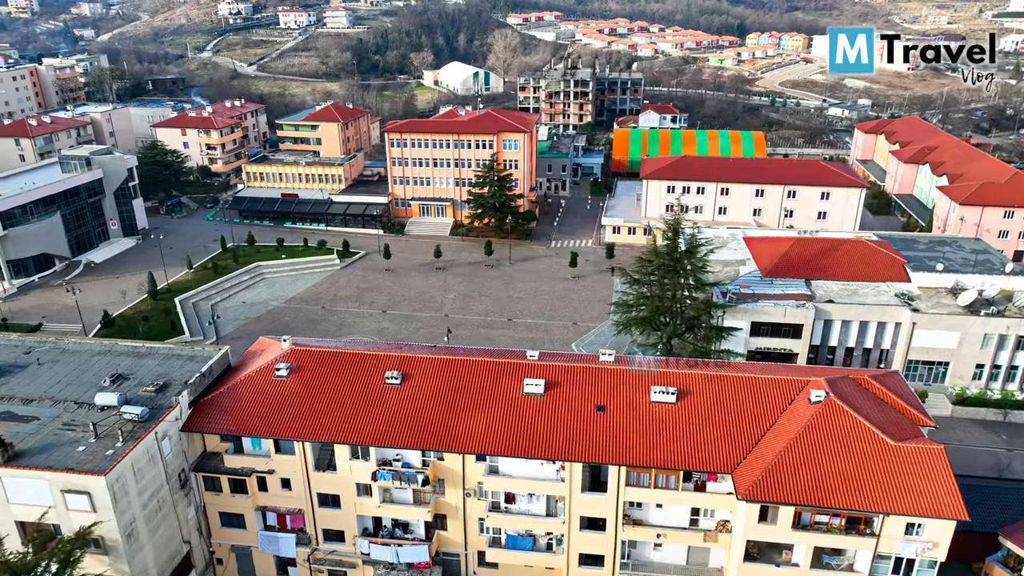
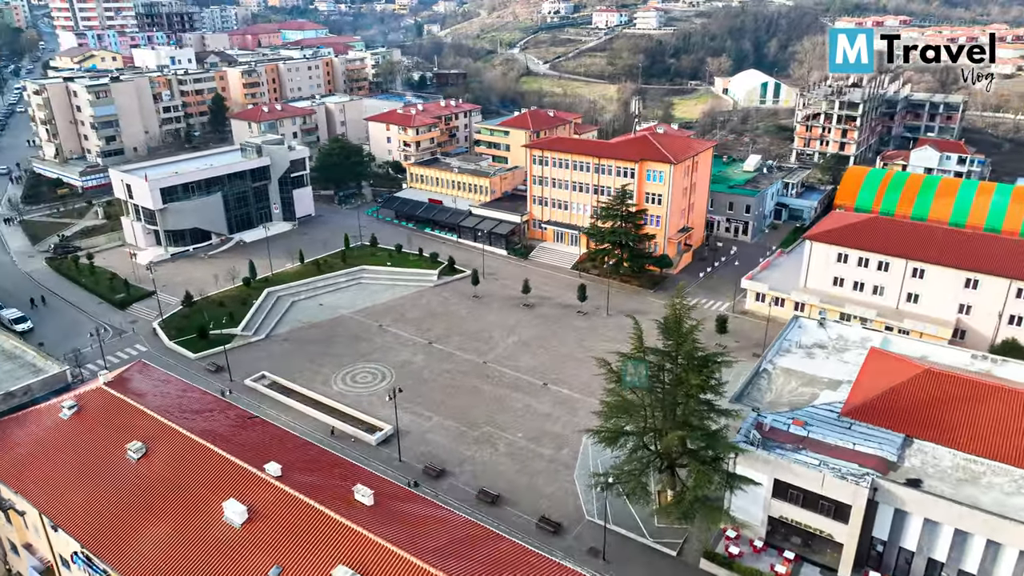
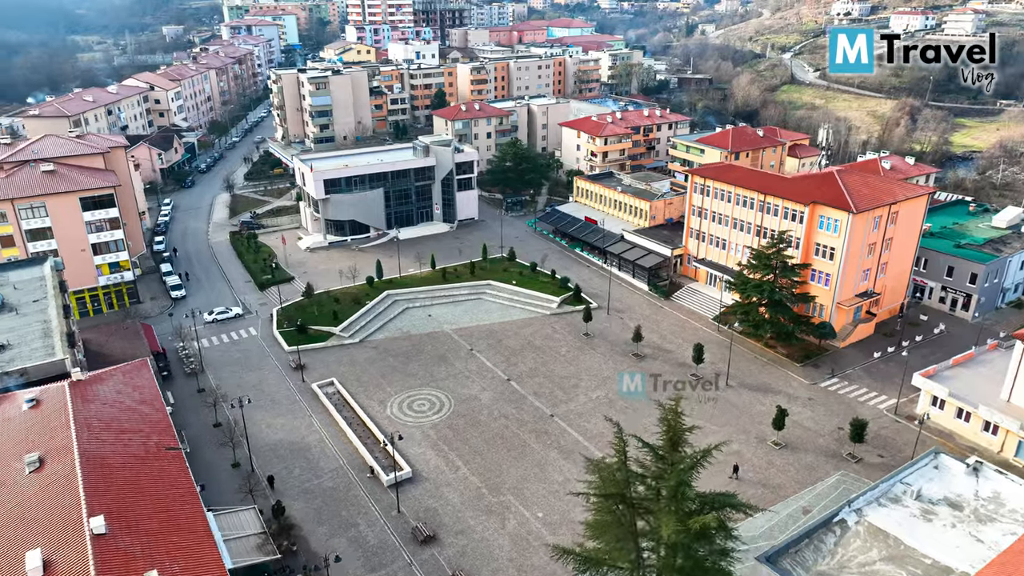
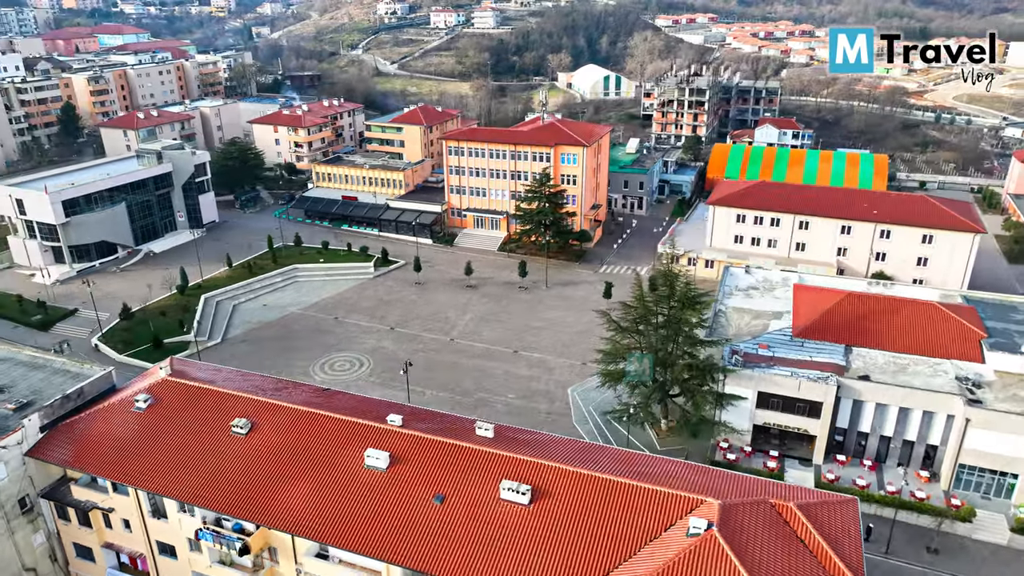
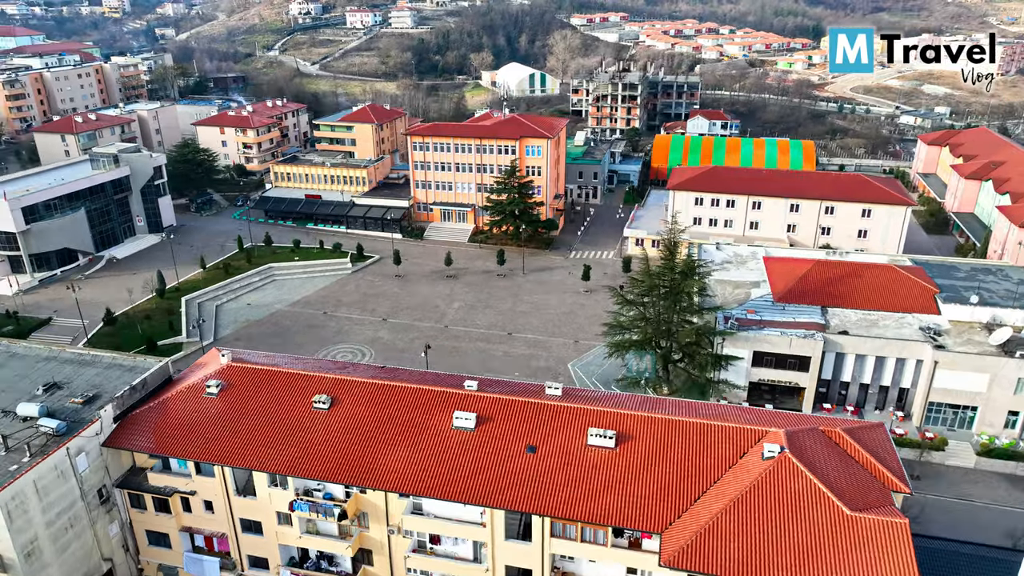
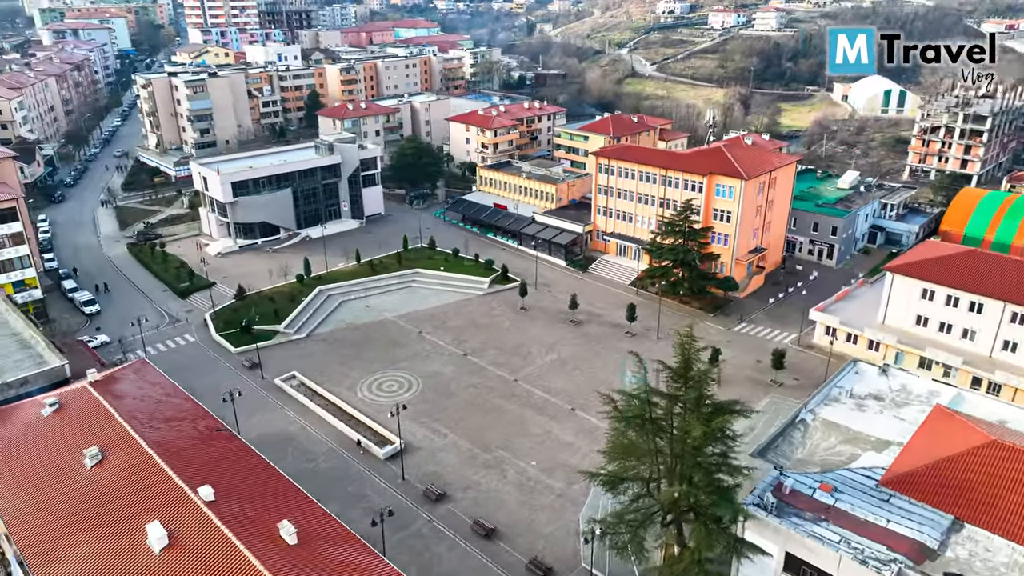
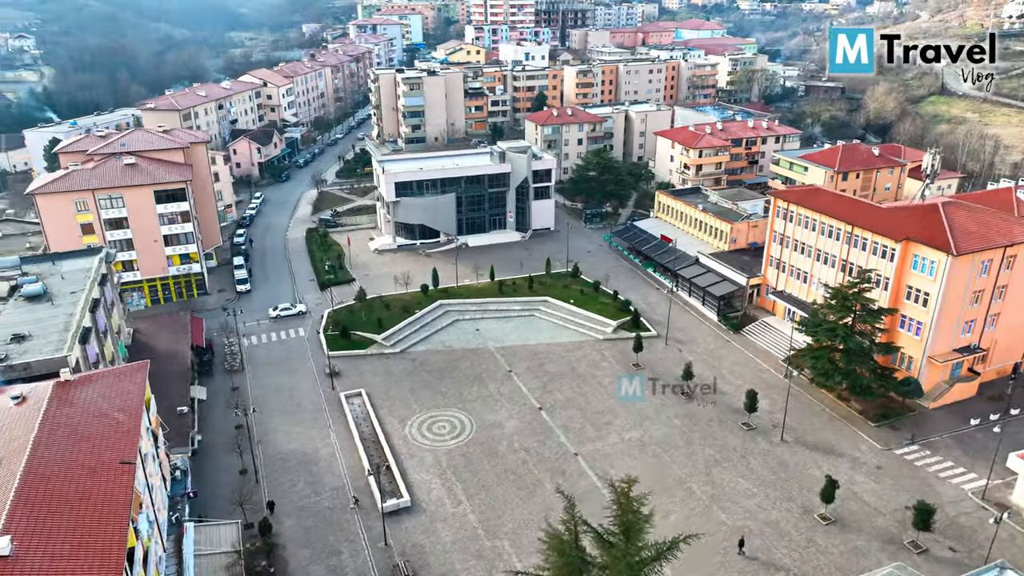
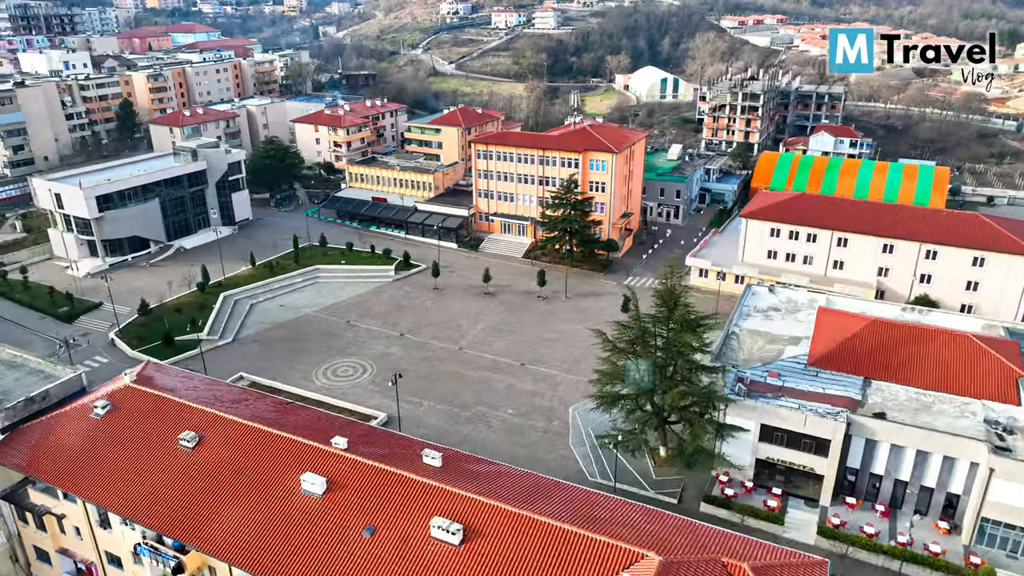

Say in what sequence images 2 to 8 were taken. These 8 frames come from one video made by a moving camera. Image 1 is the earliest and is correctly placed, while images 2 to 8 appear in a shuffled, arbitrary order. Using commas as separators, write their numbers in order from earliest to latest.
5, 4, 8, 2, 6, 3, 7
